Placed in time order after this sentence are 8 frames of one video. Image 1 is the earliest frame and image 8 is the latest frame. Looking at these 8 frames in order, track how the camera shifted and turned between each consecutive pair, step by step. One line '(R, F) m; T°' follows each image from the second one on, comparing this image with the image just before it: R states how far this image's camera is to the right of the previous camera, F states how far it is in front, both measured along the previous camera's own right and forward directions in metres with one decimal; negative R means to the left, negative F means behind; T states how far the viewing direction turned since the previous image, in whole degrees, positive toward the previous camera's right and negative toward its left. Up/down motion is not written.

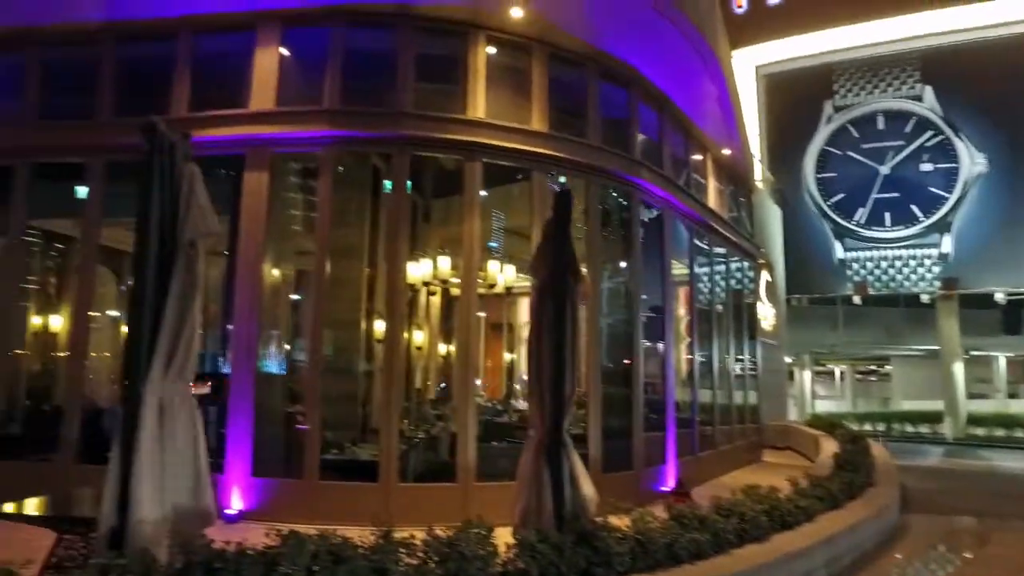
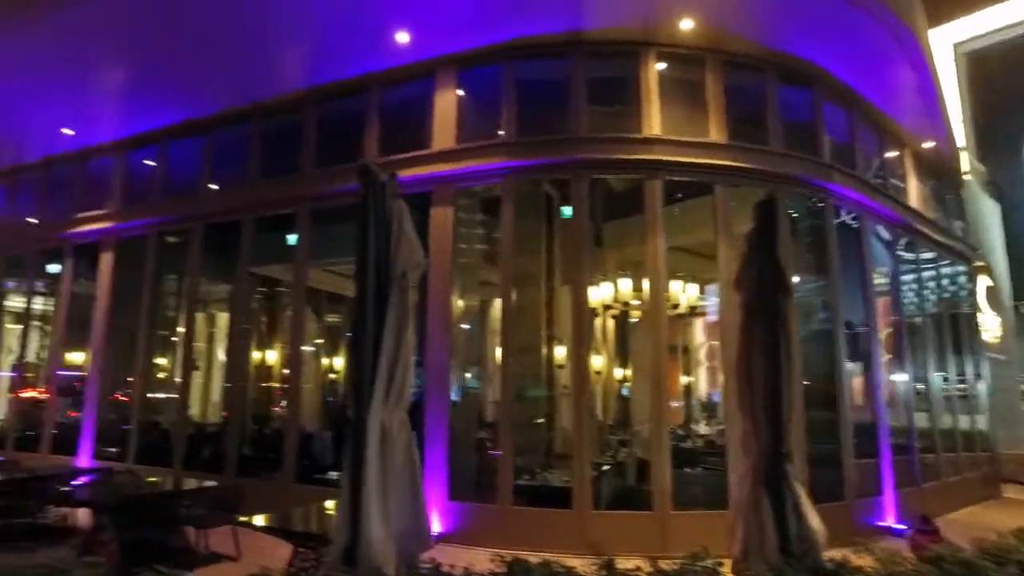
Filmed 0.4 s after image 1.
(-0.2, 0.0) m; -14°
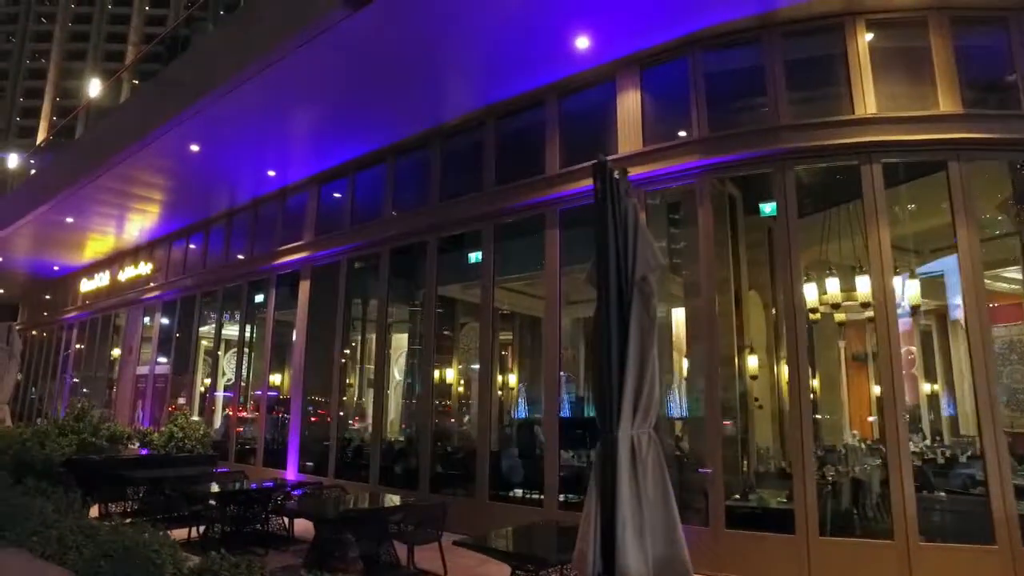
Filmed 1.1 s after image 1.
(-0.4, +0.2) m; -13°
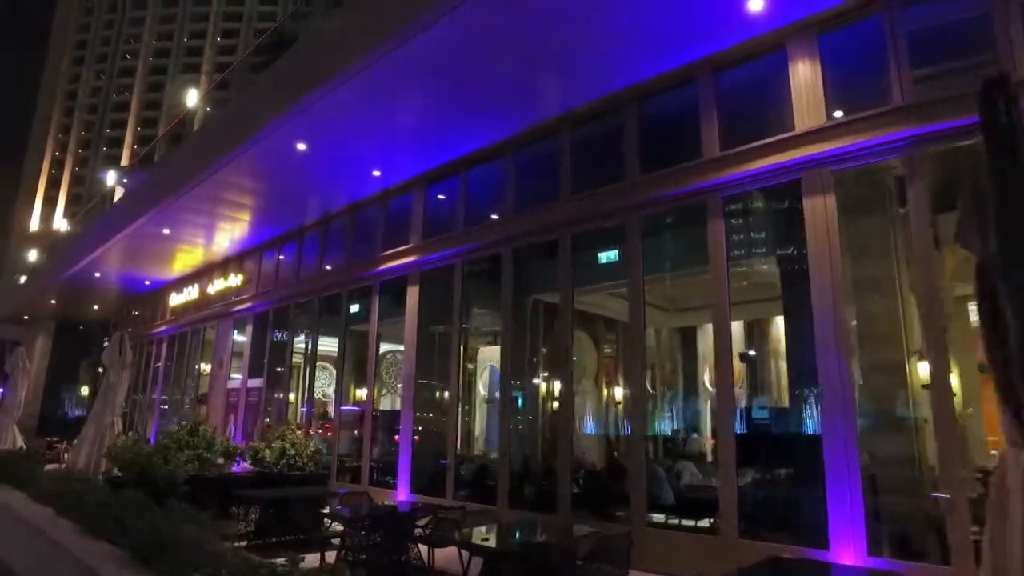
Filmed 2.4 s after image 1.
(-0.9, +0.7) m; -5°
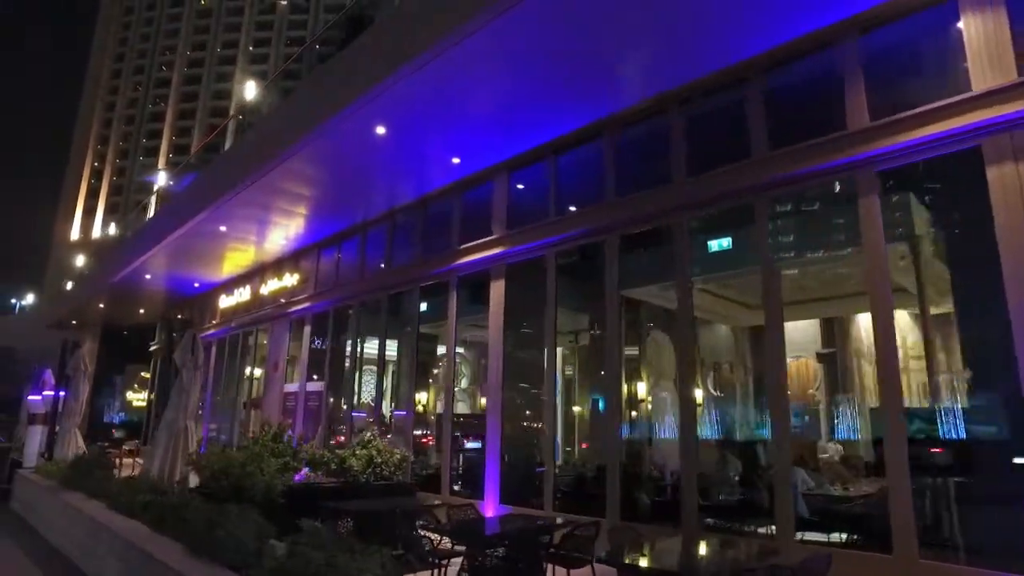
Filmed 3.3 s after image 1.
(-0.8, +0.6) m; -2°
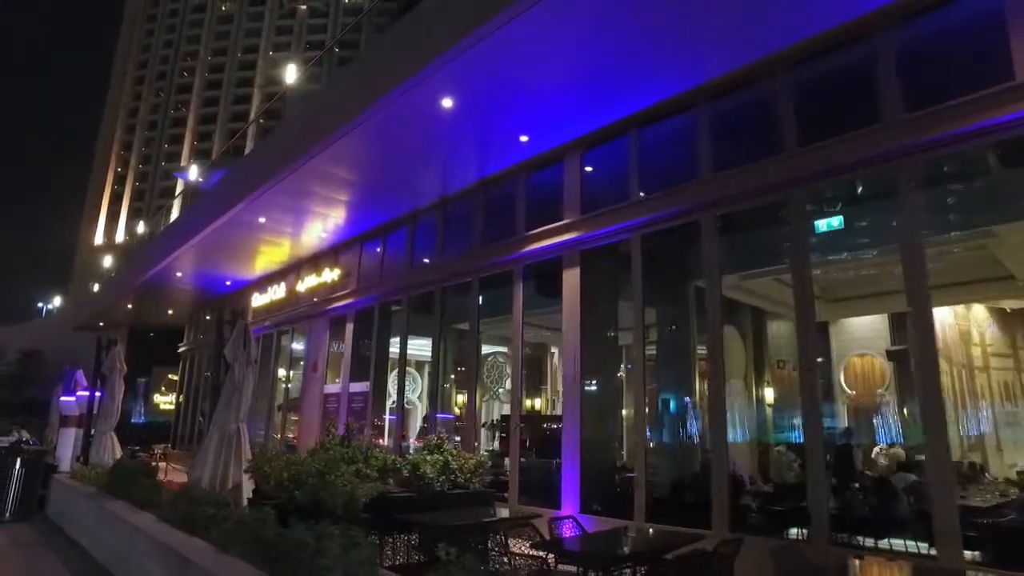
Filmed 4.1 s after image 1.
(-0.7, +0.7) m; -1°
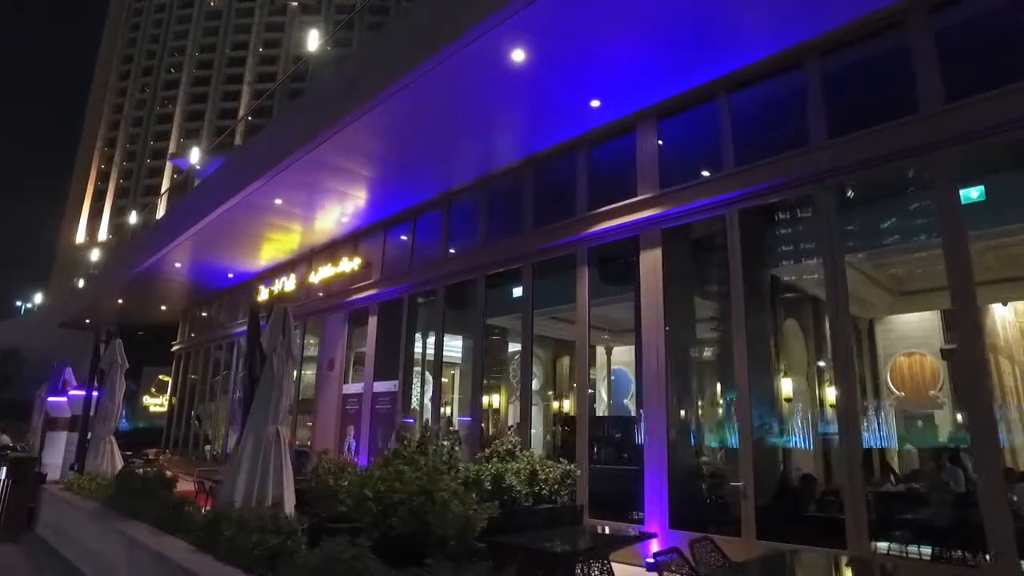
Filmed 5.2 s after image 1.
(-0.8, +1.0) m; +1°
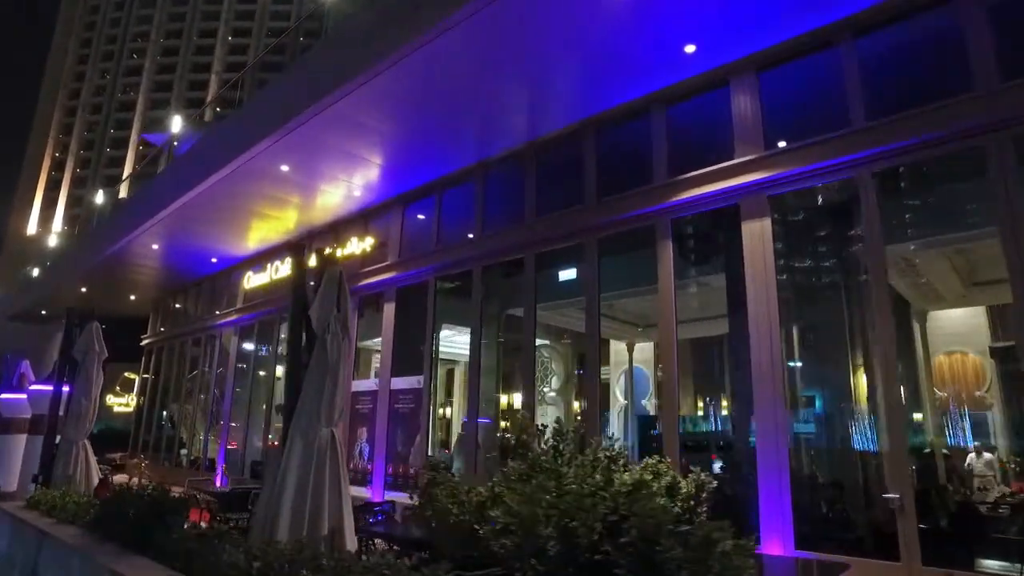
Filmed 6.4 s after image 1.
(-1.0, +1.2) m; +3°
